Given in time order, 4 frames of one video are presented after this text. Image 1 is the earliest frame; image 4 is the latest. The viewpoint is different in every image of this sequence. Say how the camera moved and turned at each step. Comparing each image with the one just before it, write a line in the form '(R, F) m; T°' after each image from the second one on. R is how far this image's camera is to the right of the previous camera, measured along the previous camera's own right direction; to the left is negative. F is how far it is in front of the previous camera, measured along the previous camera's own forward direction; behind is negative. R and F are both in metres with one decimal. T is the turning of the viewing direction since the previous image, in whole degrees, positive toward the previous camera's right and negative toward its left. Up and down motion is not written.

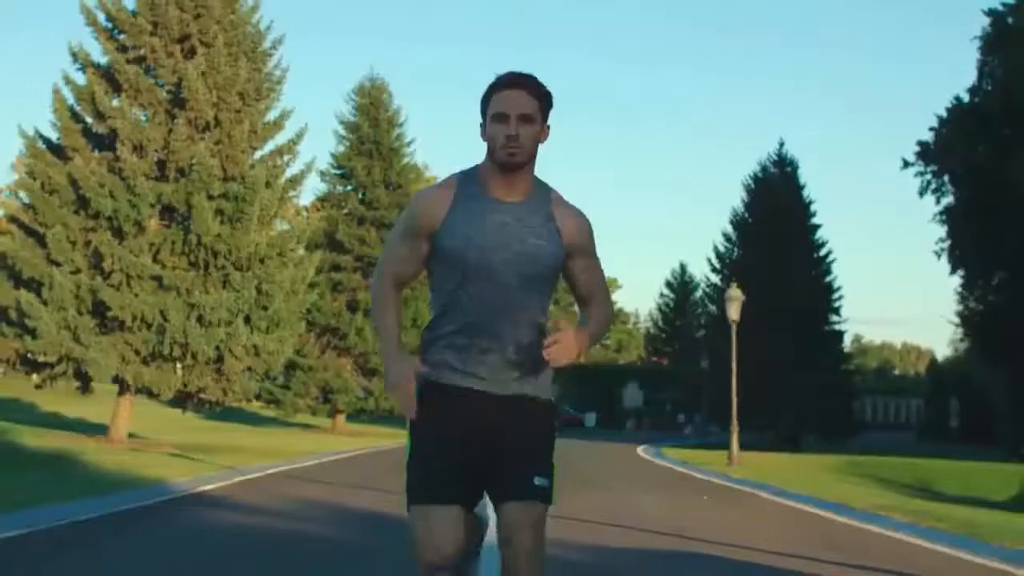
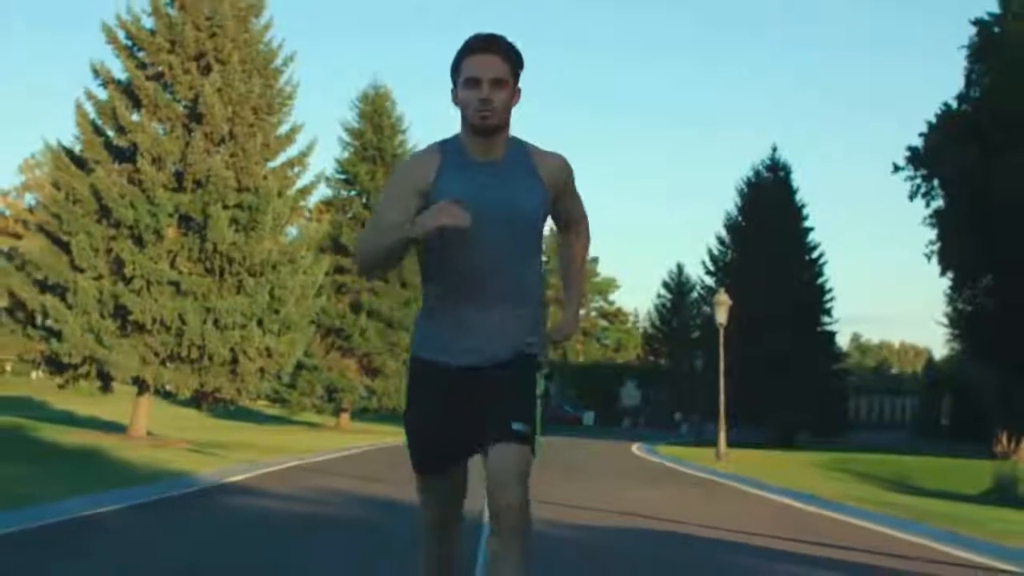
(0.0, -1.0) m; 0°
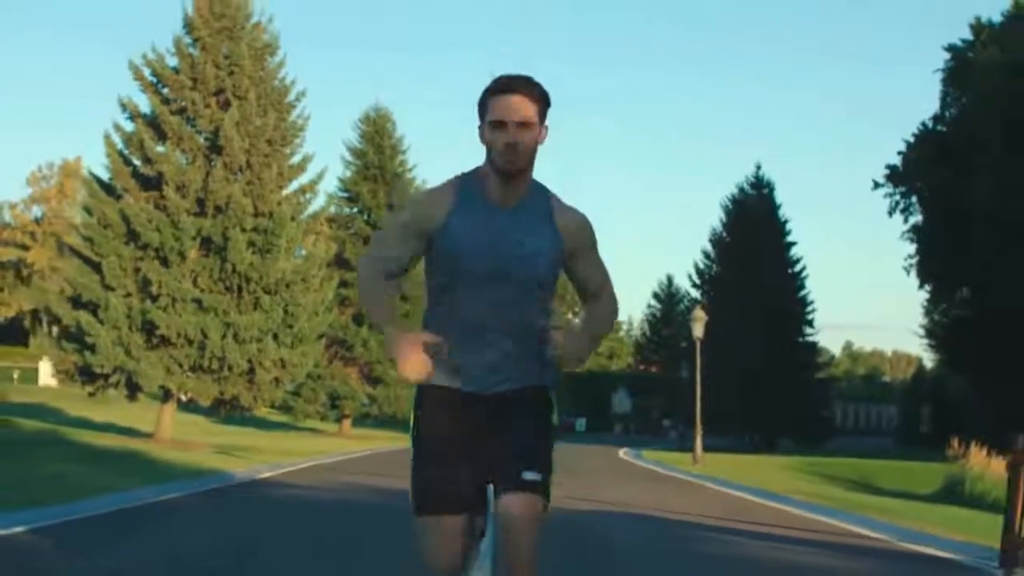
(0.0, -1.8) m; 0°
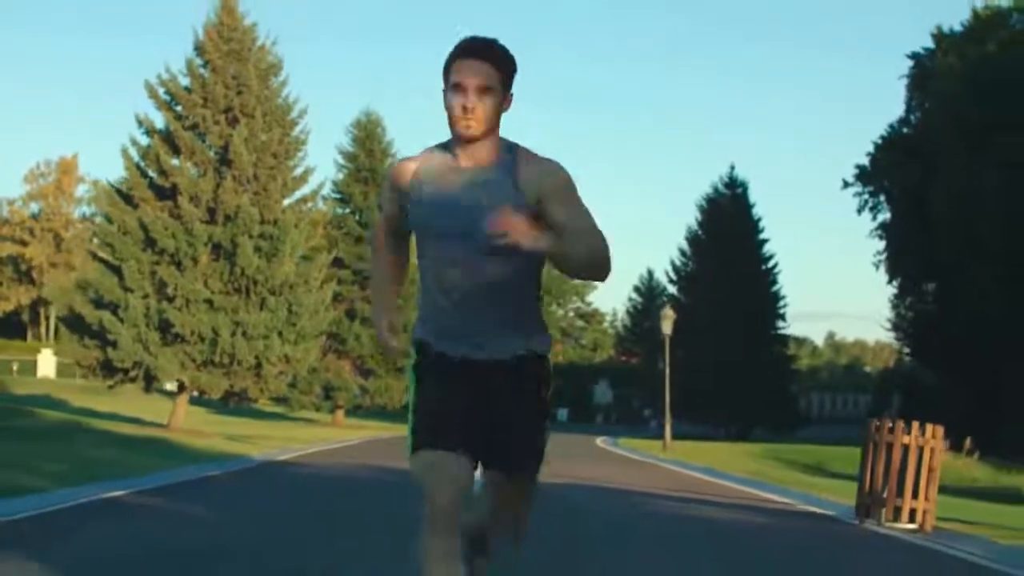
(0.0, -2.1) m; +1°
